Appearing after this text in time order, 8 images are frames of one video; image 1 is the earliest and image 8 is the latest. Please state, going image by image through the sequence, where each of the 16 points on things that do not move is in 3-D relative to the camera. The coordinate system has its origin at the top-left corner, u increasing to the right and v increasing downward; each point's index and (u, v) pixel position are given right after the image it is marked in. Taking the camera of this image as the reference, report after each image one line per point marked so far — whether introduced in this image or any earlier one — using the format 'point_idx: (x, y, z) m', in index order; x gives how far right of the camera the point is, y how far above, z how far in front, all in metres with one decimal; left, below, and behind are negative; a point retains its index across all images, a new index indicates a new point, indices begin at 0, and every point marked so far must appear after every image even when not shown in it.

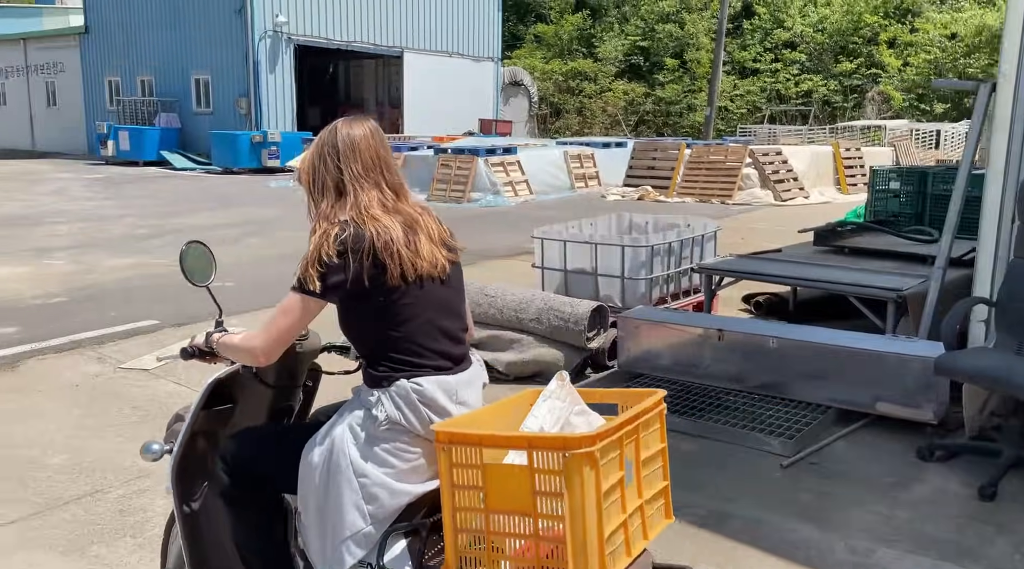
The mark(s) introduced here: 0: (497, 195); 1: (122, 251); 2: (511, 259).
0: (-0.3, +1.4, +14.0) m
1: (-4.6, +0.4, +10.2) m
2: (0.0, +0.2, +7.9) m
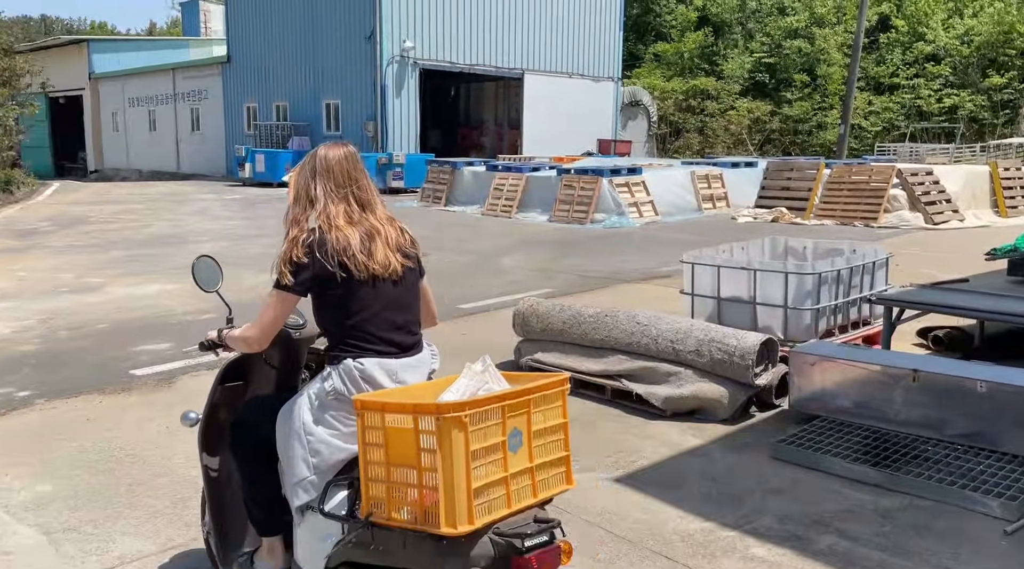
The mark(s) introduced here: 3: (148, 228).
0: (+1.7, +1.1, +13.8) m
1: (-3.1, +0.2, +10.6) m
2: (+1.2, 0.0, +7.7) m
3: (-6.6, +1.0, +15.7) m
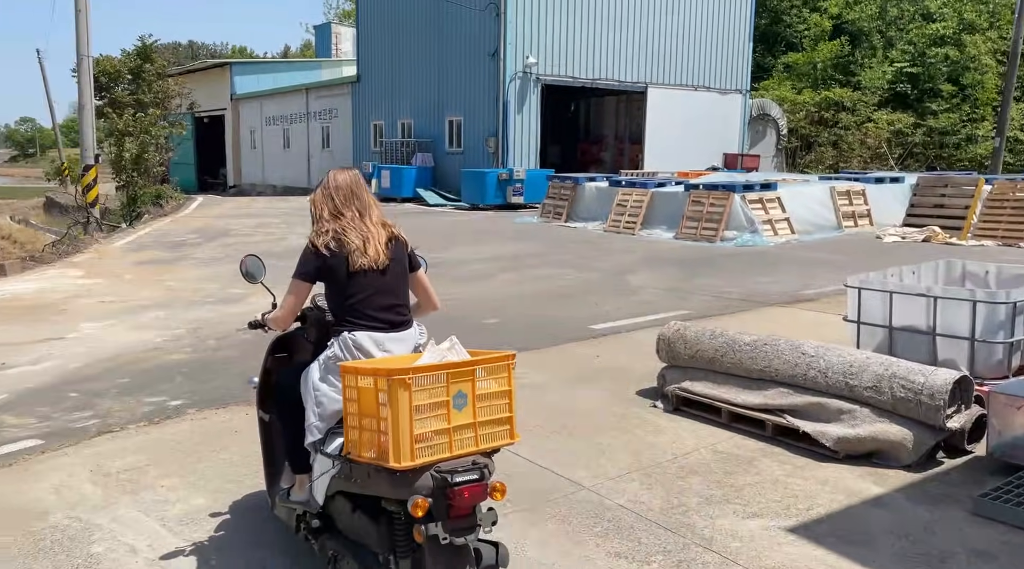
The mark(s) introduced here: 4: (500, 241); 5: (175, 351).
0: (+3.7, +0.8, +13.3) m
1: (-1.5, 0.0, +10.7) m
2: (+2.3, -0.2, +7.3) m
3: (-4.3, +0.8, +16.3) m
4: (-0.2, +0.7, +15.2) m
5: (-2.6, -0.5, +6.7) m
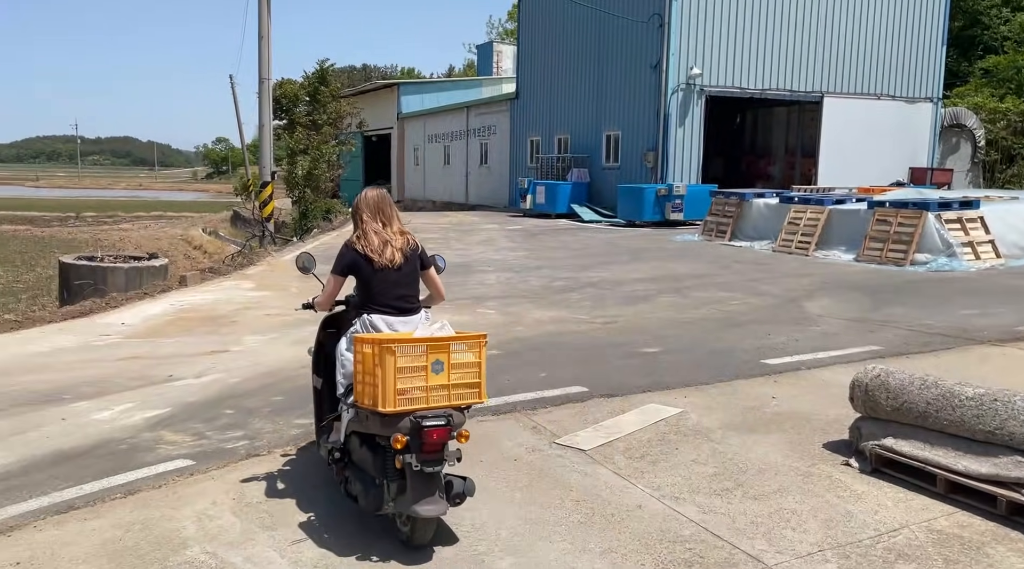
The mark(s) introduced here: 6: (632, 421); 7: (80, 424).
0: (+6.0, +0.4, +12.0) m
1: (+0.4, -0.2, +10.4) m
2: (+3.5, -0.4, +6.3) m
3: (-1.3, +0.5, +16.4) m
4: (+2.5, +0.4, +14.6) m
5: (-1.4, -0.7, +6.6) m
6: (+0.7, -0.8, +4.7) m
7: (-2.6, -0.8, +5.3) m
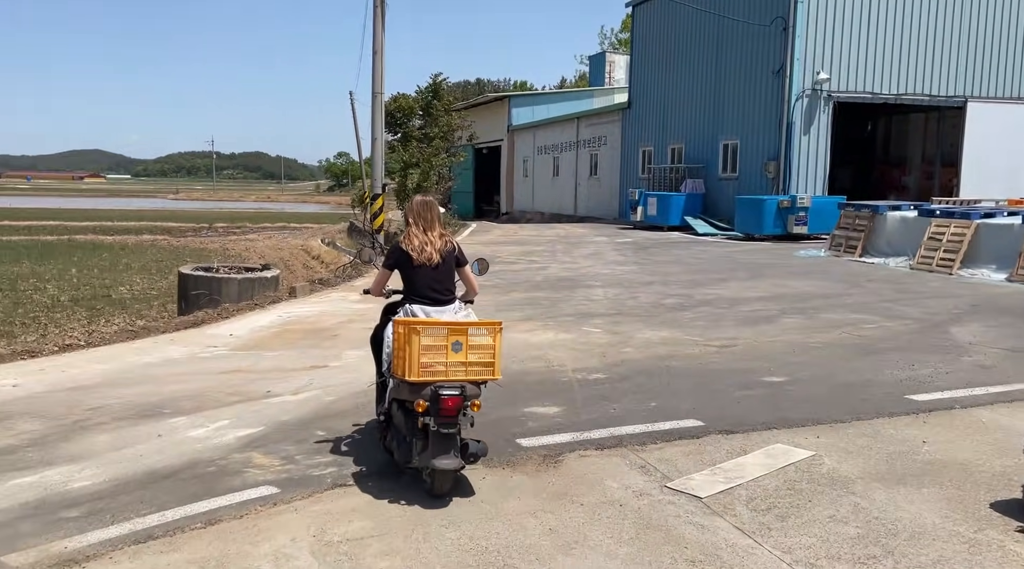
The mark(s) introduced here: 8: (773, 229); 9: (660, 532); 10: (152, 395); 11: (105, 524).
0: (+7.4, +0.1, +10.8) m
1: (+1.6, -0.4, +9.9) m
2: (+4.2, -0.6, +5.4) m
3: (+0.7, +0.3, +16.0) m
4: (+4.2, +0.1, +13.7) m
5: (-0.6, -0.8, +6.3) m
6: (+1.2, -0.9, +4.2) m
7: (-2.0, -0.9, +5.2) m
8: (+6.0, +1.3, +19.6) m
9: (+0.6, -1.0, +3.5) m
10: (-2.6, -0.8, +6.3) m
11: (-1.8, -1.1, +3.9) m
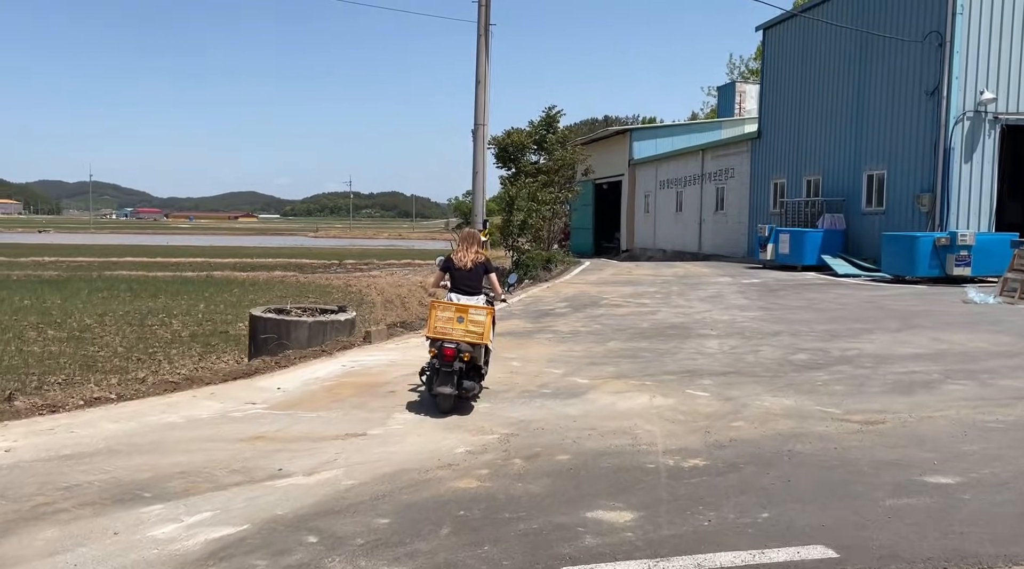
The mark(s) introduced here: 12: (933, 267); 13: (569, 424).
0: (+8.4, -0.5, +8.3) m
1: (+2.5, -0.9, +8.2) m
2: (+4.5, -0.9, +3.4) m
3: (+2.5, -0.5, +14.4) m
4: (+5.7, -0.6, +11.7) m
5: (-0.2, -1.1, +5.0) m
6: (+1.2, -1.1, +2.6) m
7: (-1.8, -1.2, +4.1) m
8: (+8.3, +0.3, +17.3) m
9: (+0.6, -1.2, +2.0) m
10: (-2.2, -1.1, +5.2) m
11: (-1.8, -1.3, +2.8) m
12: (+8.3, +0.3, +17.3) m
13: (+0.4, -1.0, +6.6) m
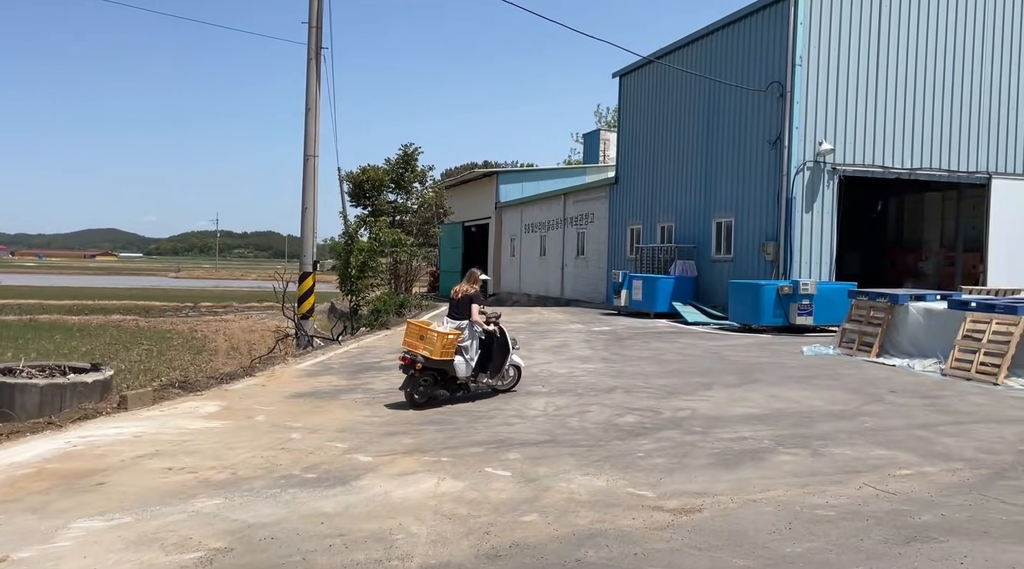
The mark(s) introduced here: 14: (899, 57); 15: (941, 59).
0: (+6.5, -1.0, +8.0) m
1: (+0.6, -1.4, +7.0) m
2: (+3.3, -1.2, +2.6) m
3: (-0.2, -1.3, +13.2) m
4: (+3.3, -1.2, +10.9) m
5: (-1.6, -1.4, +3.5) m
6: (+0.2, -1.3, +1.4) m
7: (-3.0, -1.4, +2.3) m
8: (+5.0, -0.7, +16.9) m
9: (-0.4, -1.4, +0.7) m
10: (-3.6, -1.4, +3.4) m
11: (-2.8, -1.5, +1.1) m
12: (+5.1, -0.6, +16.9) m
13: (-1.2, -1.4, +5.1) m
14: (+8.4, +4.9, +18.7) m
15: (+9.4, +4.9, +19.0) m
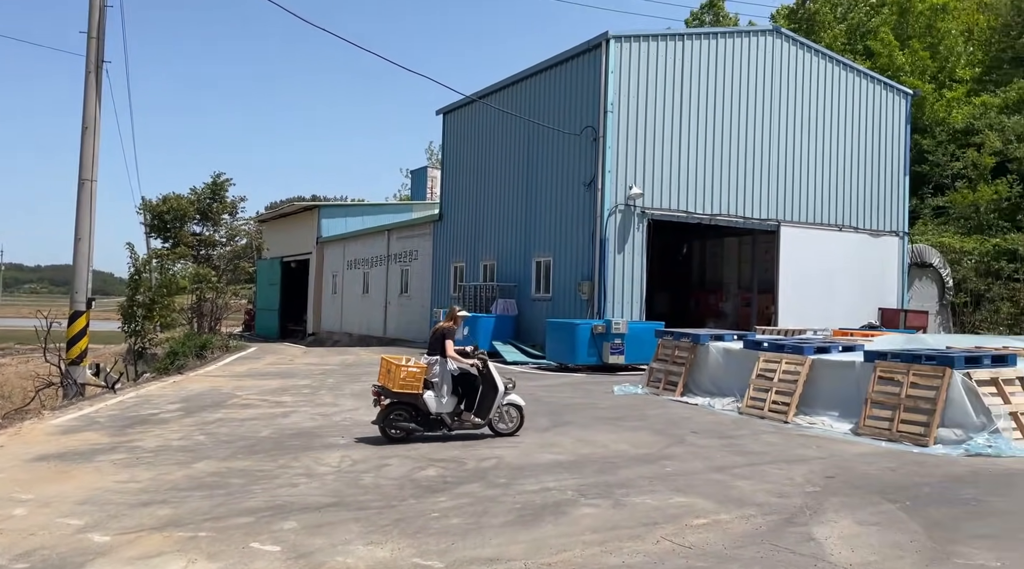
0: (+4.5, -1.4, +8.4) m
1: (-1.0, -1.8, +6.3) m
2: (+2.4, -1.3, +2.5) m
3: (-3.1, -1.9, +12.2) m
4: (+0.8, -1.8, +10.6) m
5: (-2.5, -1.6, +2.3) m
6: (-0.3, -1.4, +0.6) m
7: (-3.6, -1.5, +1.0) m
8: (+1.4, -1.4, +16.9) m
9: (-0.8, -1.4, -0.2) m
10: (-4.4, -1.6, +1.9) m
11: (-3.2, -1.5, -0.3) m
12: (+1.4, -1.4, +16.8) m
13: (-2.4, -1.7, +4.0) m
14: (+4.2, +4.0, +19.5) m
15: (+5.2, +4.0, +20.0) m
